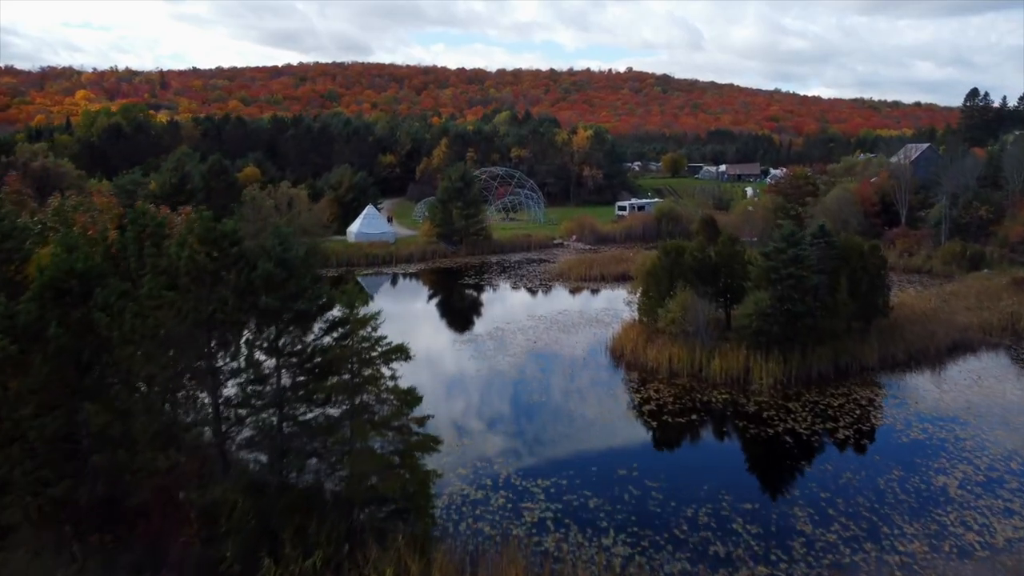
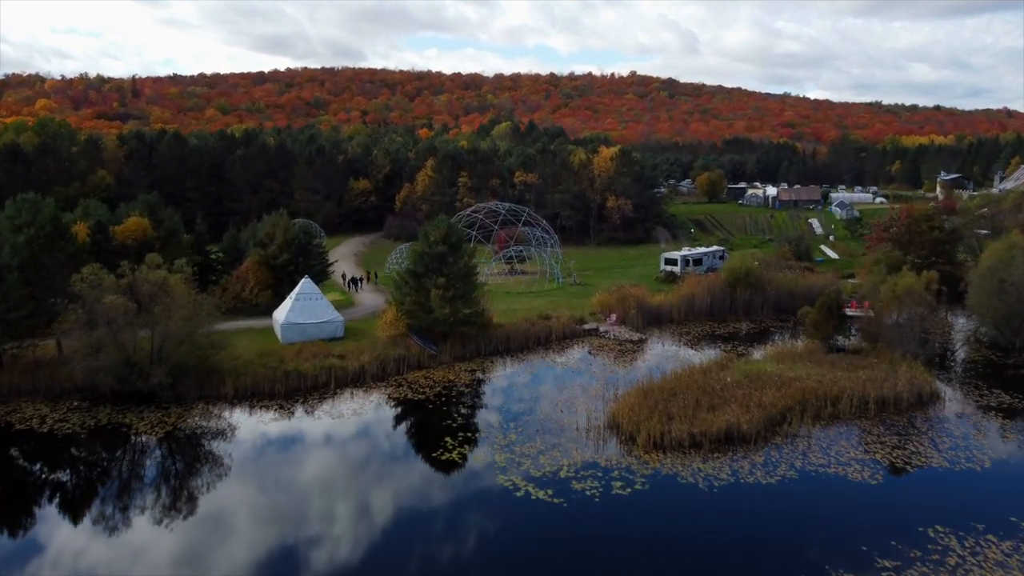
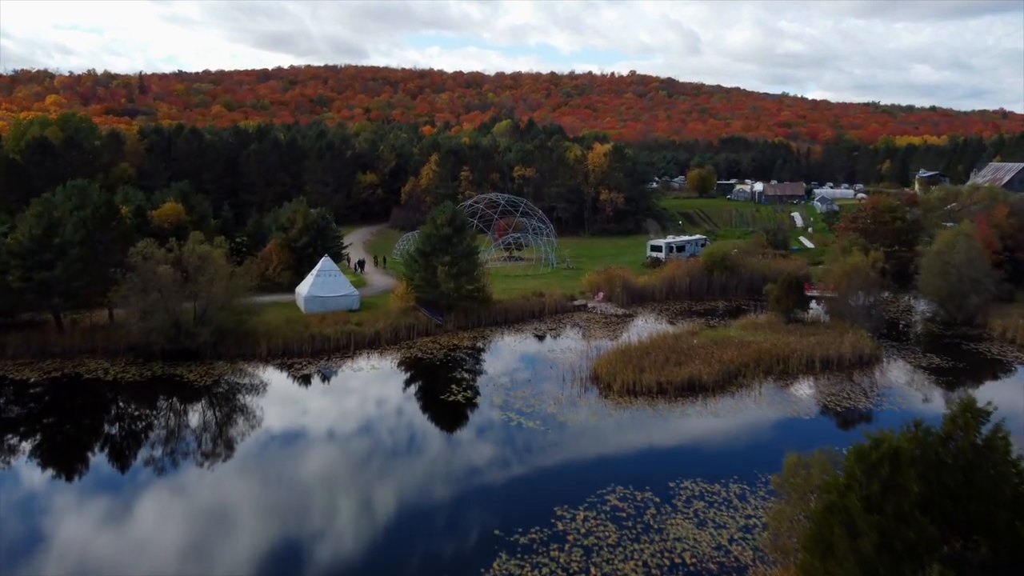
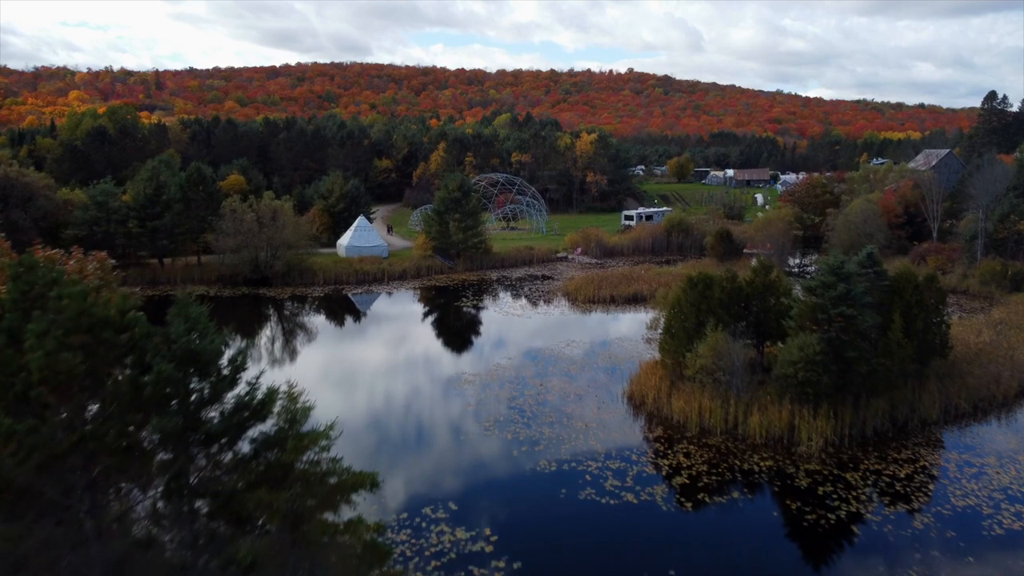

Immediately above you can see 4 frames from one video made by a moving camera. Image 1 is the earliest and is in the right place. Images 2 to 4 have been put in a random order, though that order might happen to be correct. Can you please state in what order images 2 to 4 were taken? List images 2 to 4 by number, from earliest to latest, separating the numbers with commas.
4, 3, 2
